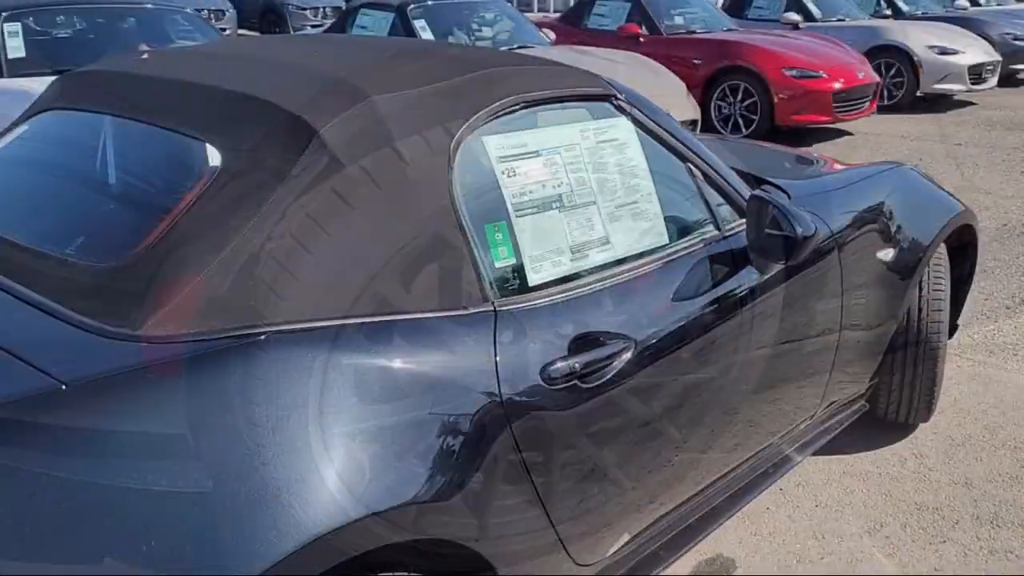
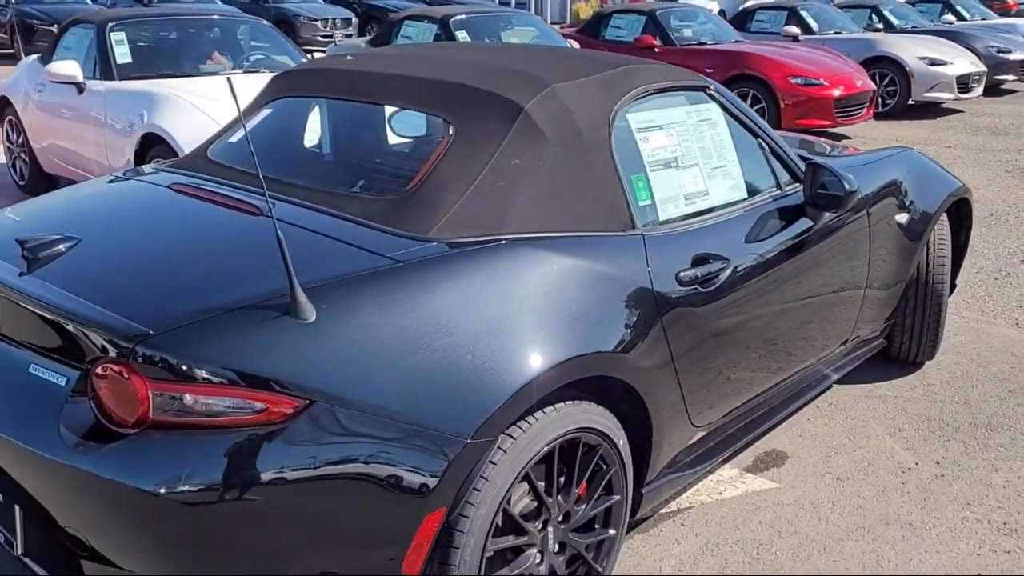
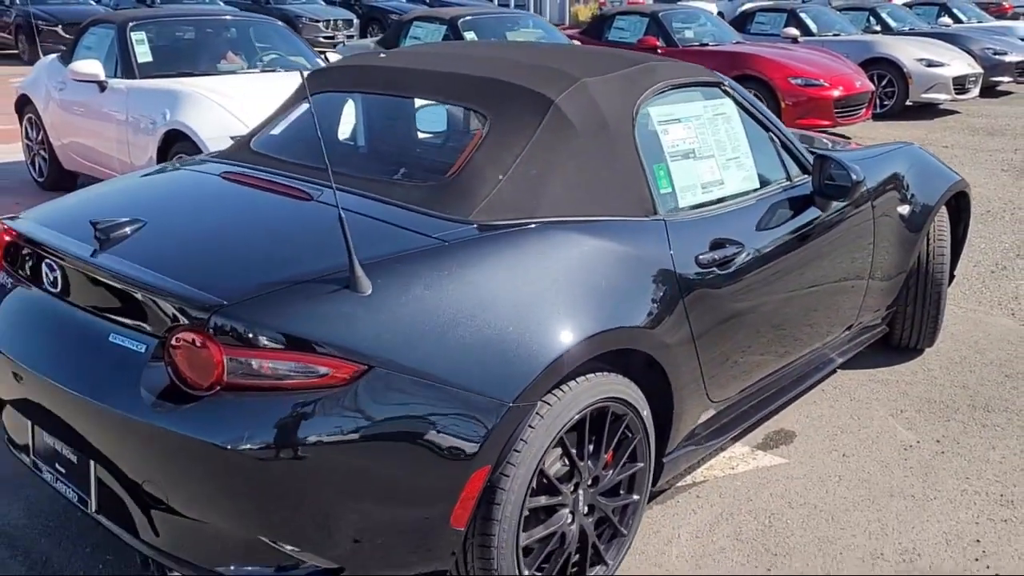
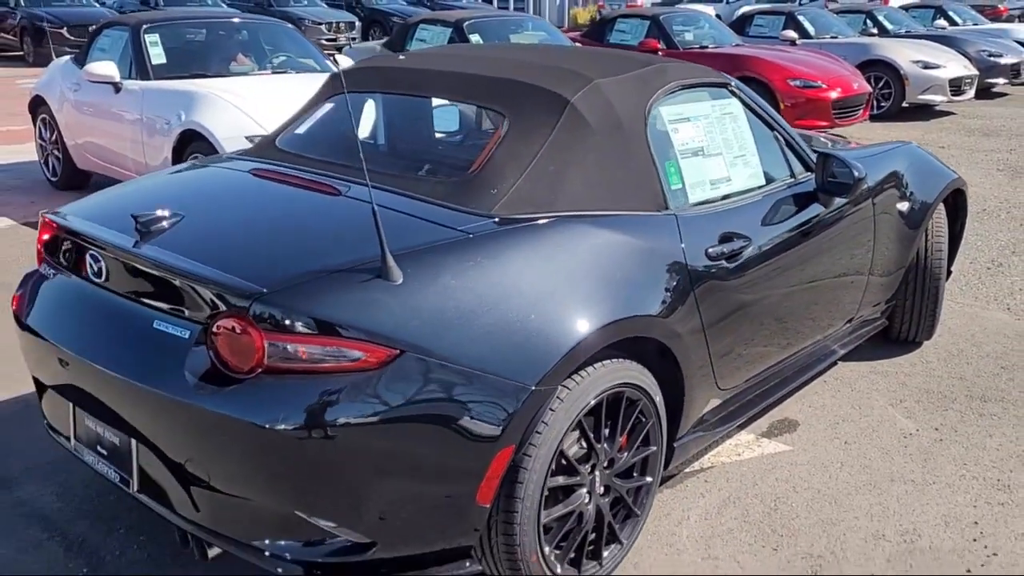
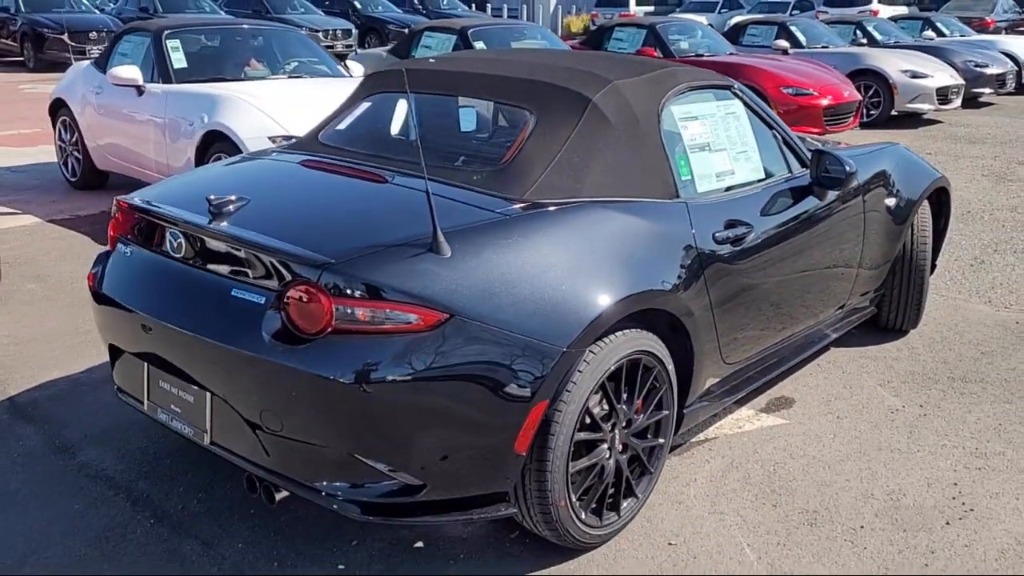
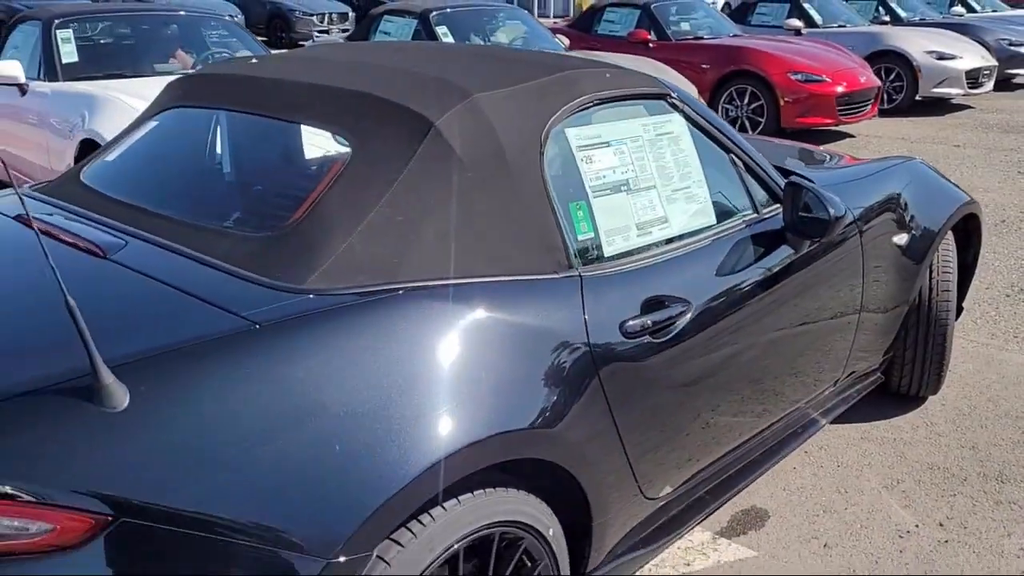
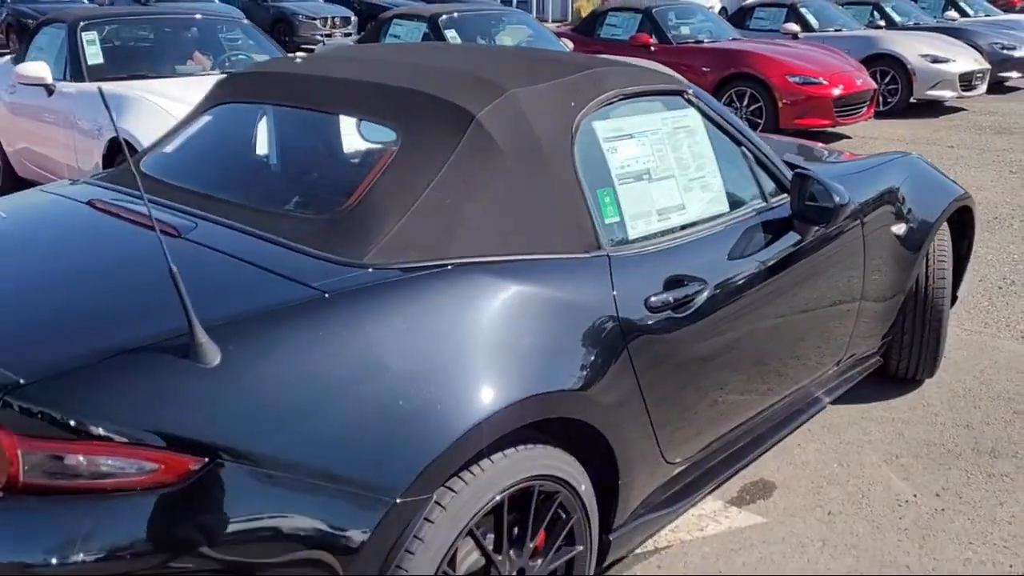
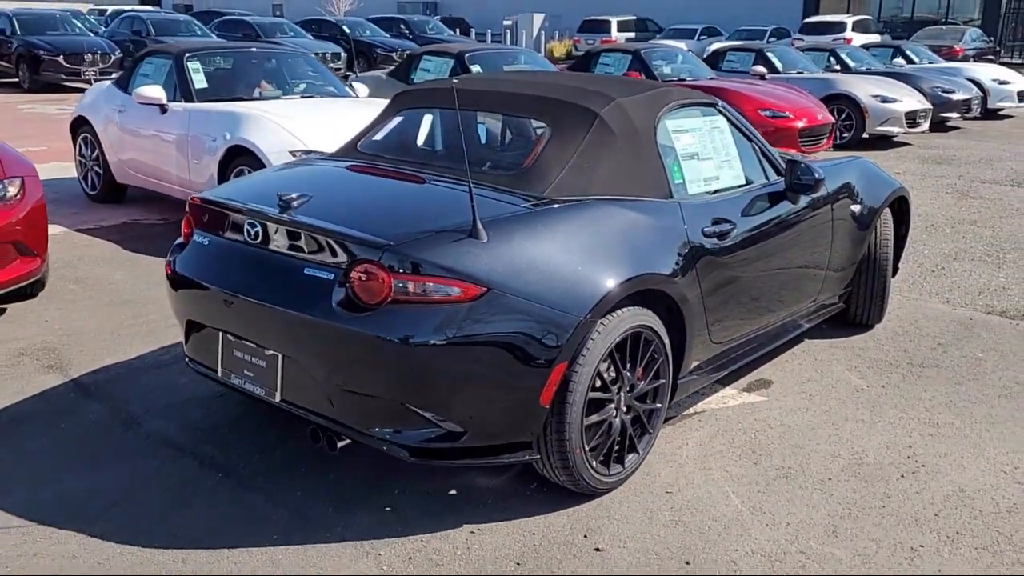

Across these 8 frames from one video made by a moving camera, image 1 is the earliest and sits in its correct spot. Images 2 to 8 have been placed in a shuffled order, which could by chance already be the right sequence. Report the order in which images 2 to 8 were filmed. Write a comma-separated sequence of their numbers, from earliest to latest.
6, 7, 2, 3, 4, 5, 8
